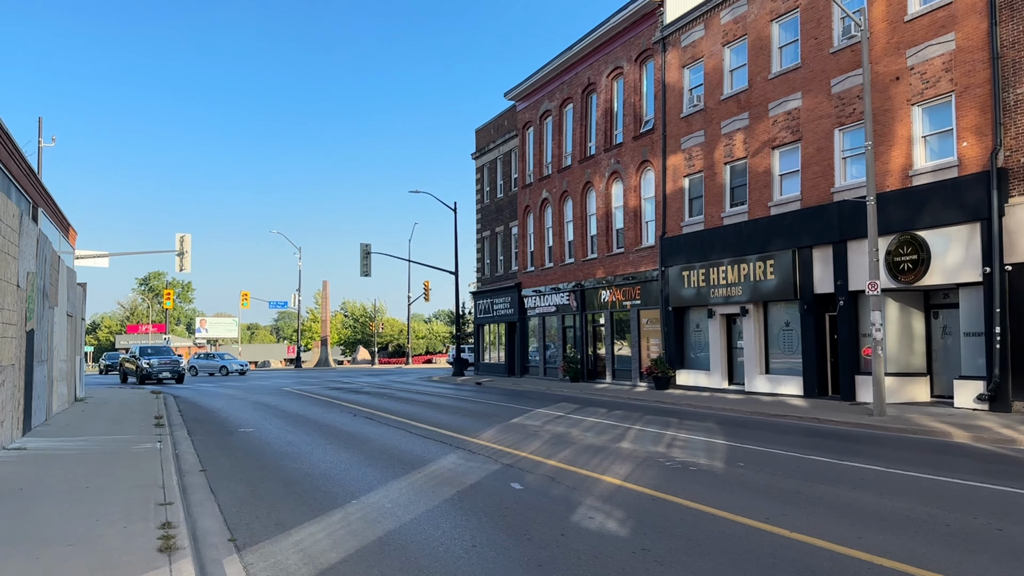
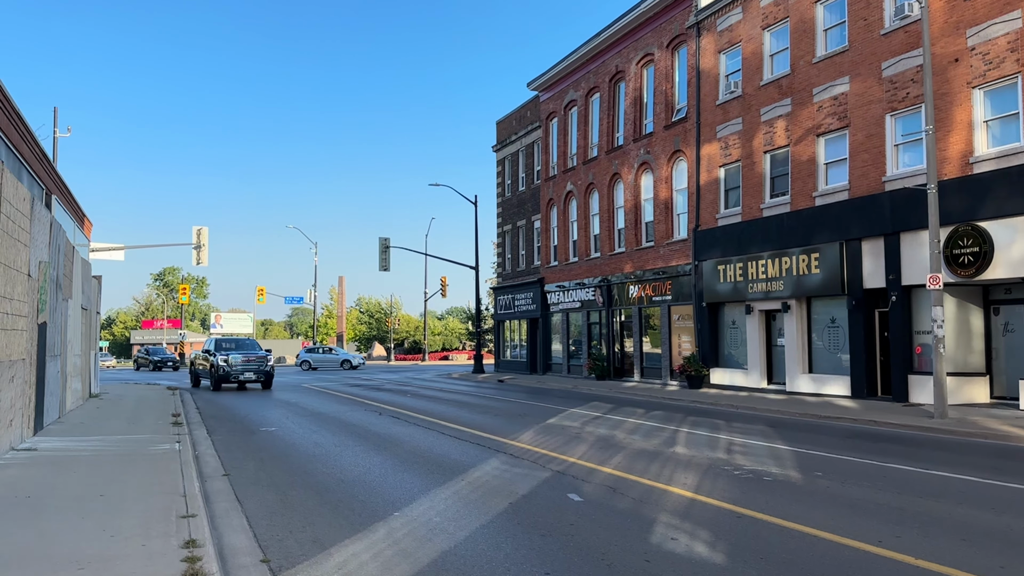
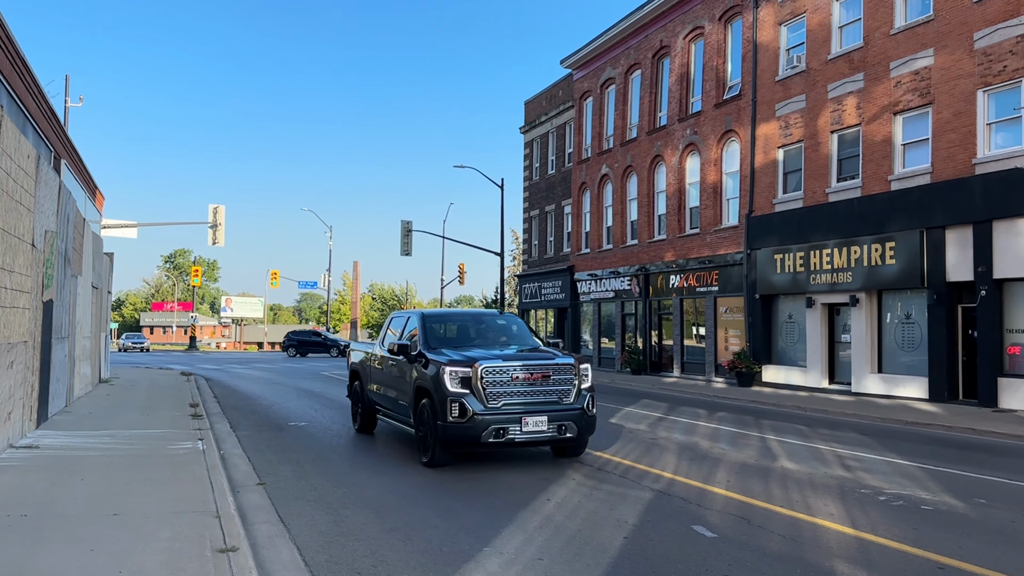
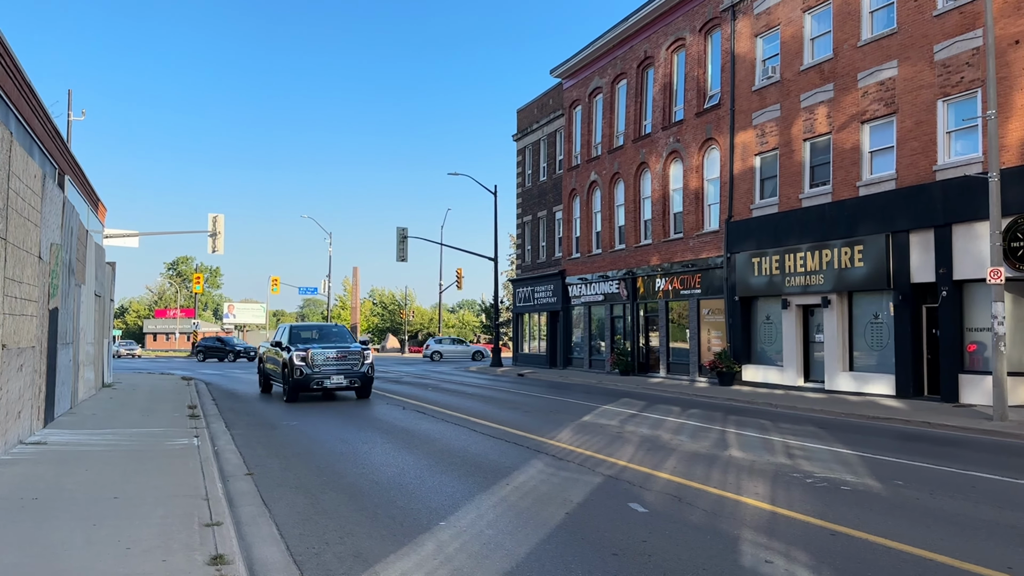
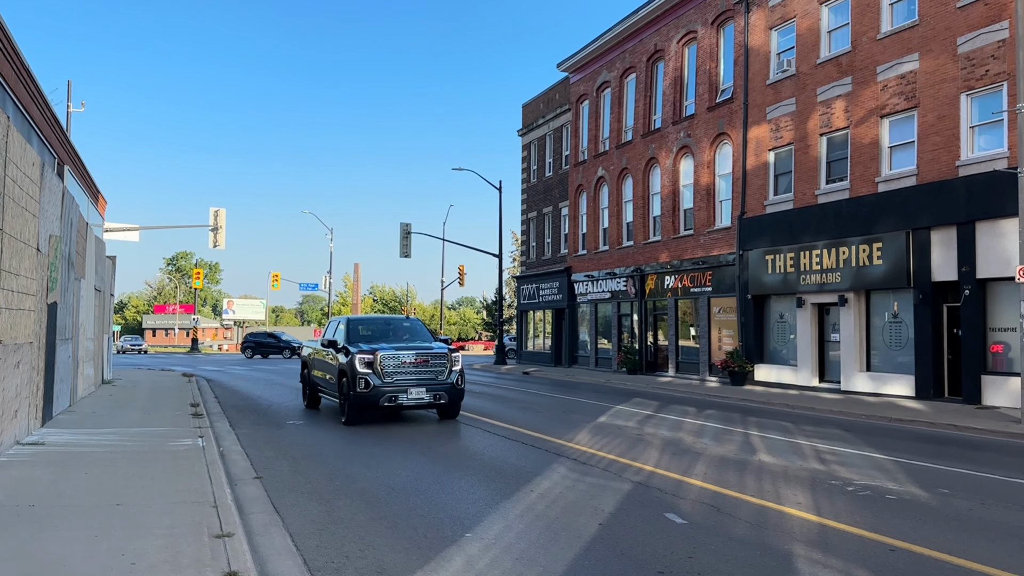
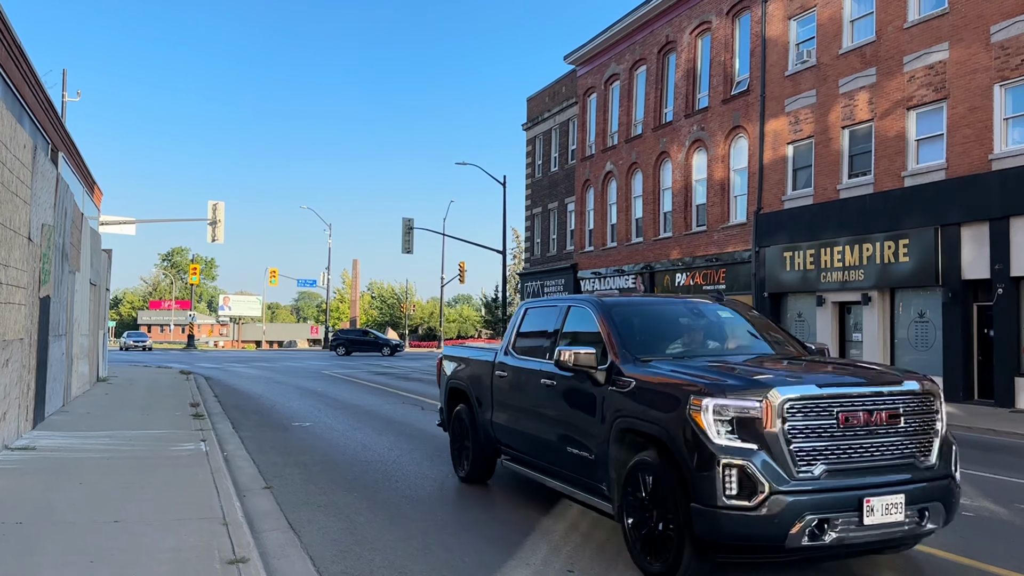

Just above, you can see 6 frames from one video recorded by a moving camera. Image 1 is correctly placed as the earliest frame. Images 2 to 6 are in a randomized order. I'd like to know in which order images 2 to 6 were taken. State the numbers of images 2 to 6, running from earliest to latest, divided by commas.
2, 4, 5, 3, 6
